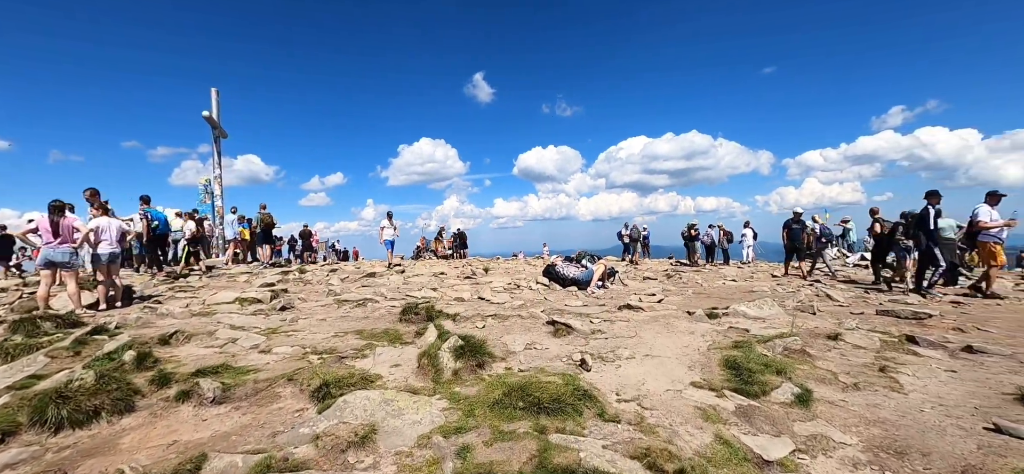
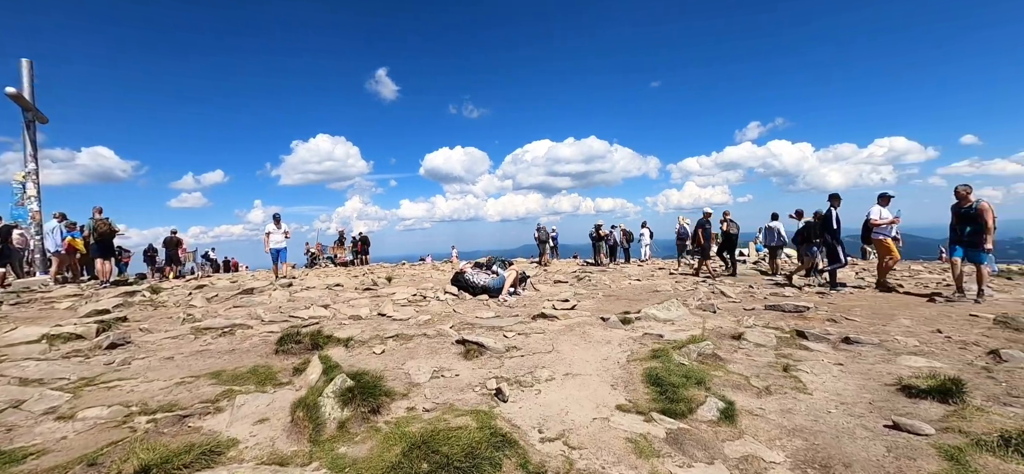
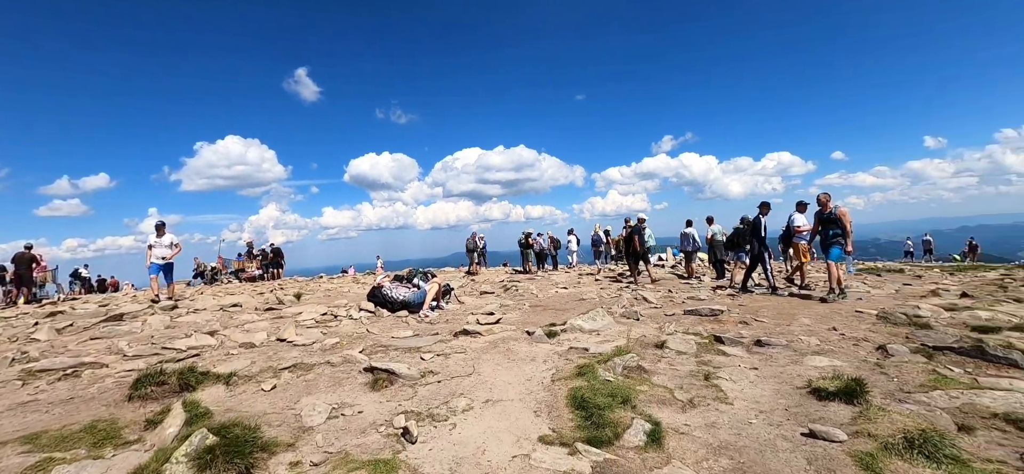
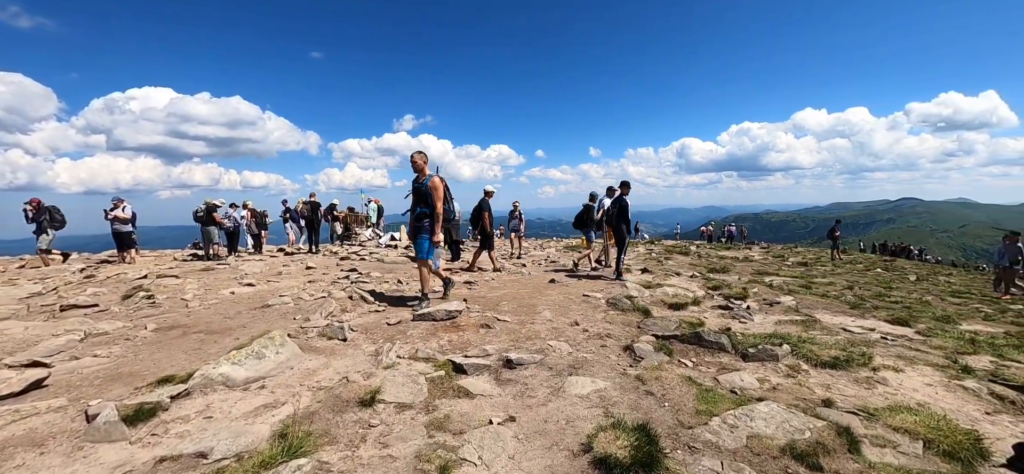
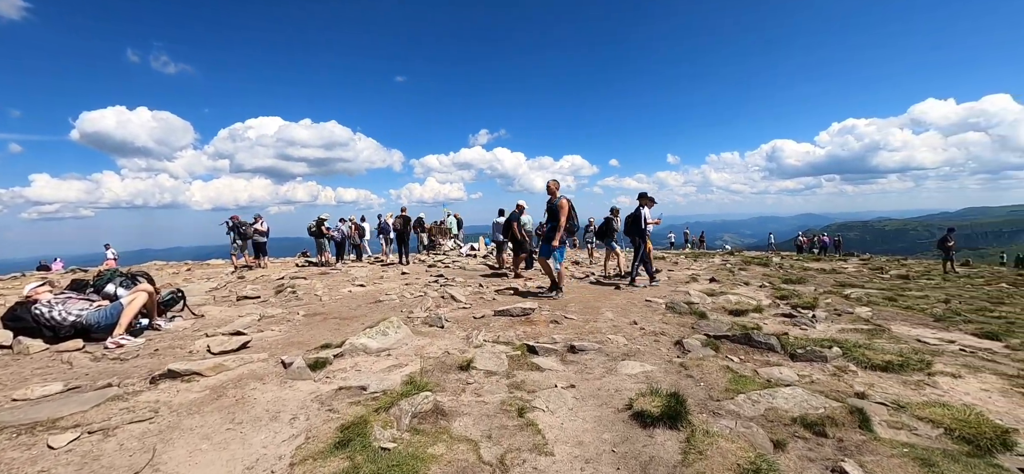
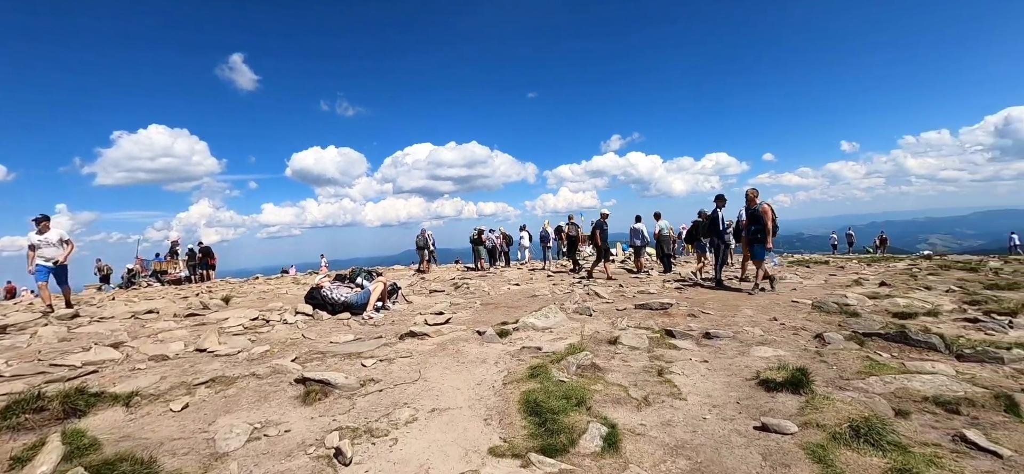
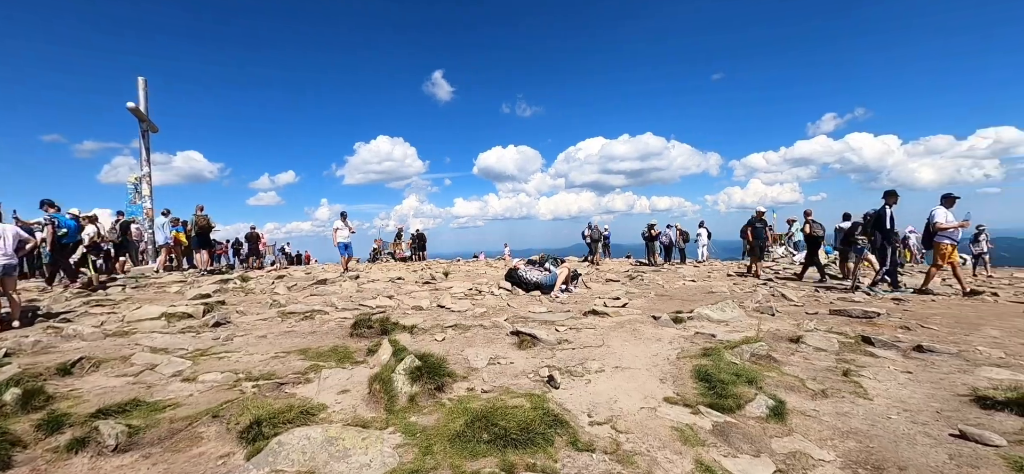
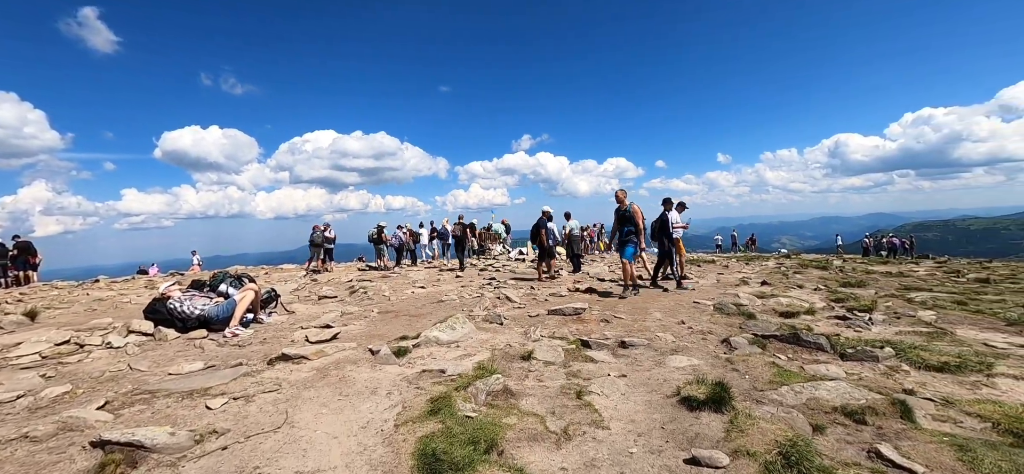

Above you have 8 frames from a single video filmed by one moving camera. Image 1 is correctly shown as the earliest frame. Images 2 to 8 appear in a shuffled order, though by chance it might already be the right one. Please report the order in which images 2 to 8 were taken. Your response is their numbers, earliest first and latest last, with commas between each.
7, 2, 3, 6, 8, 5, 4
